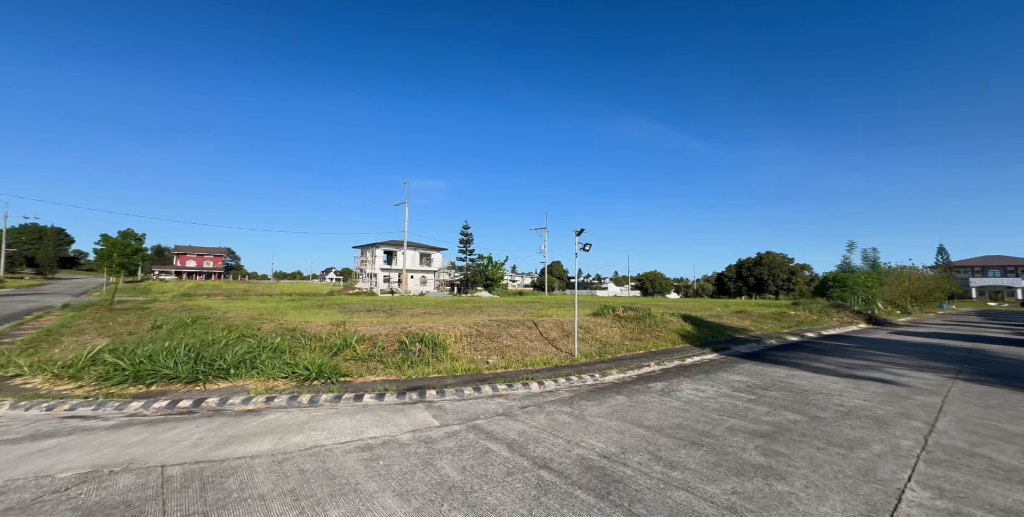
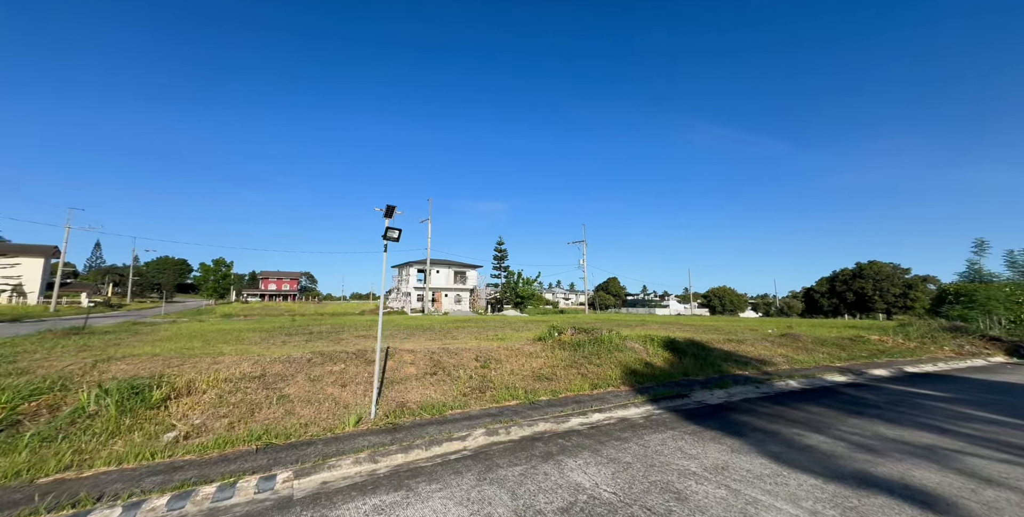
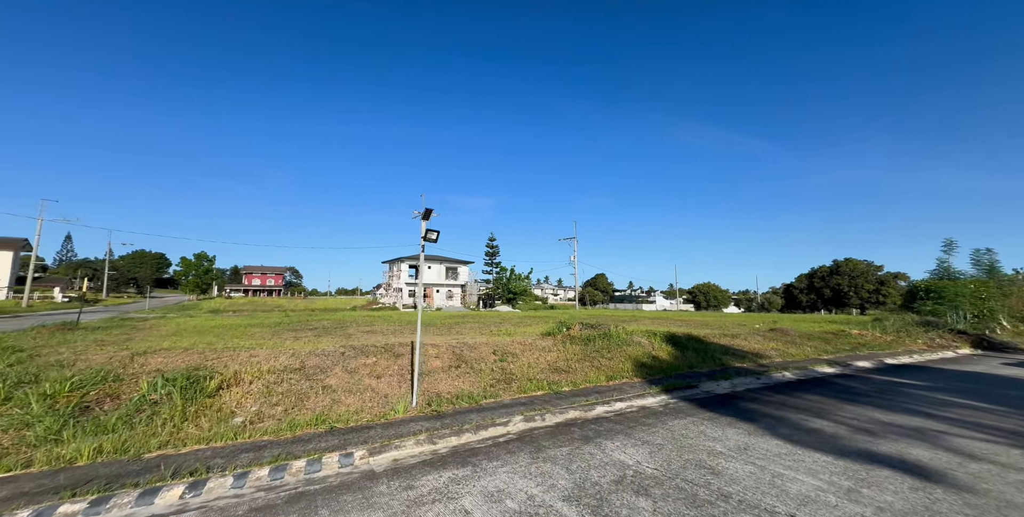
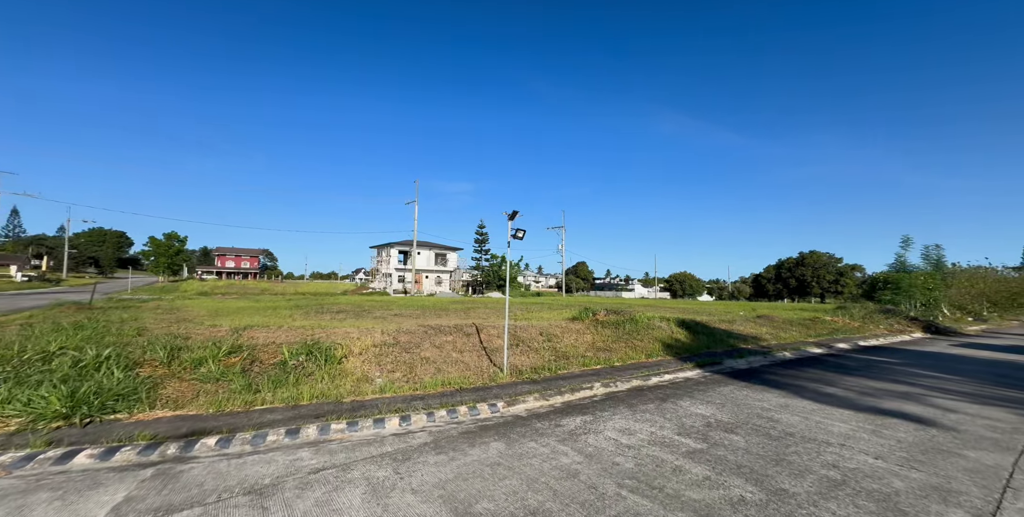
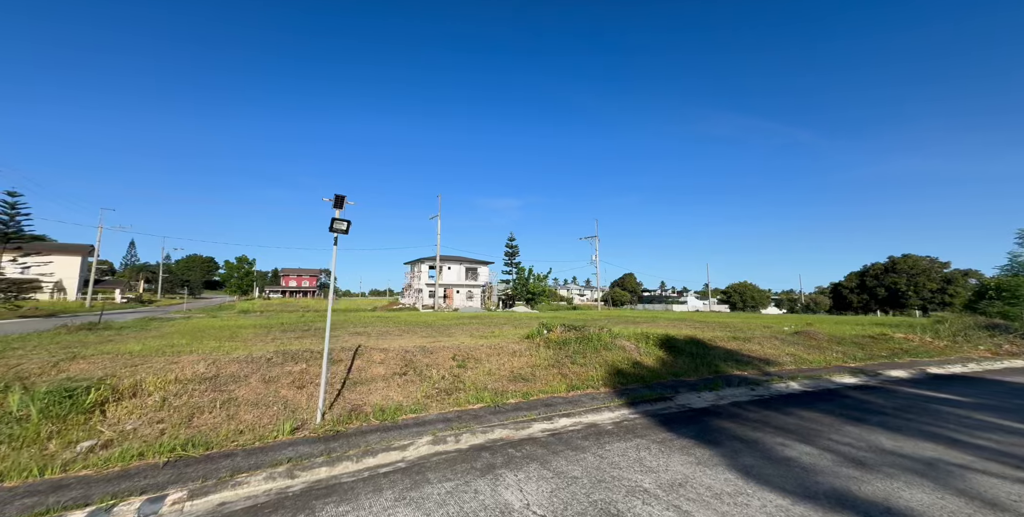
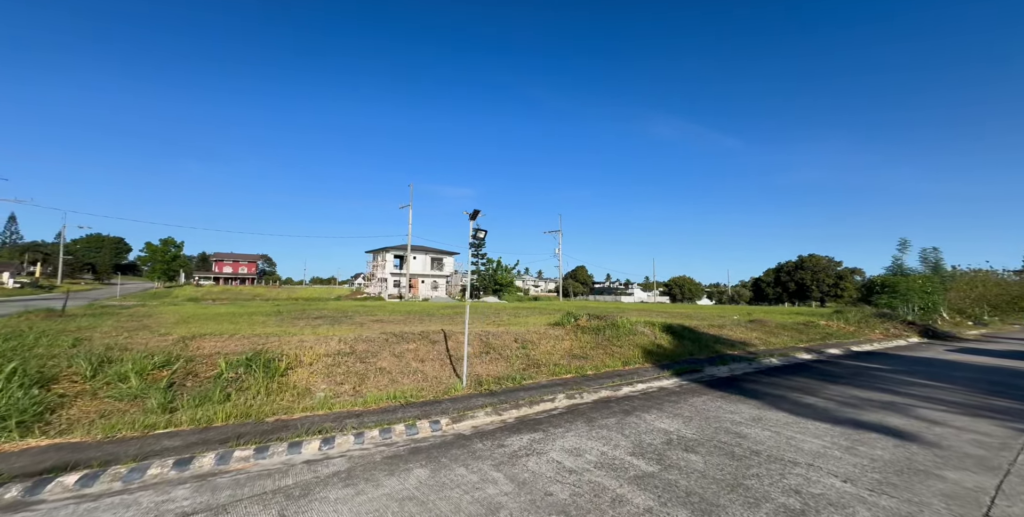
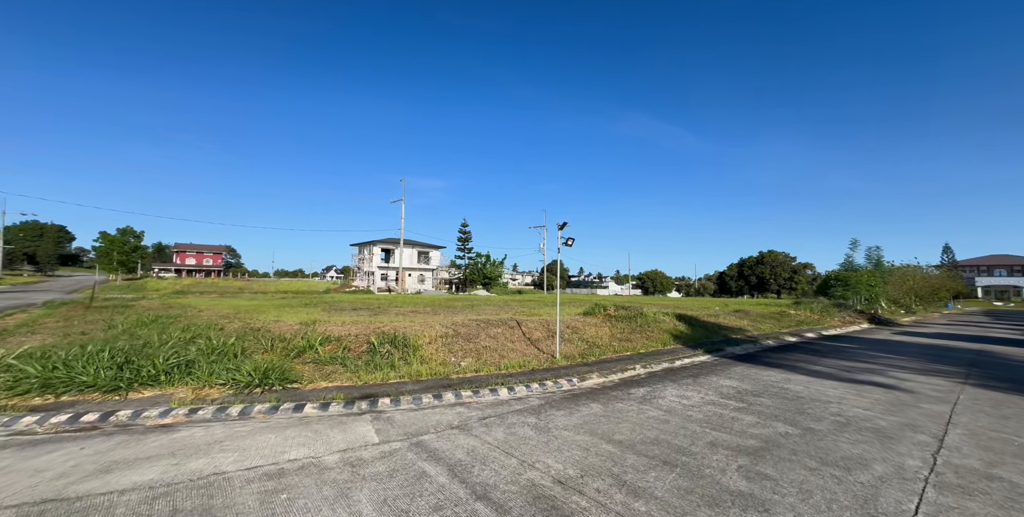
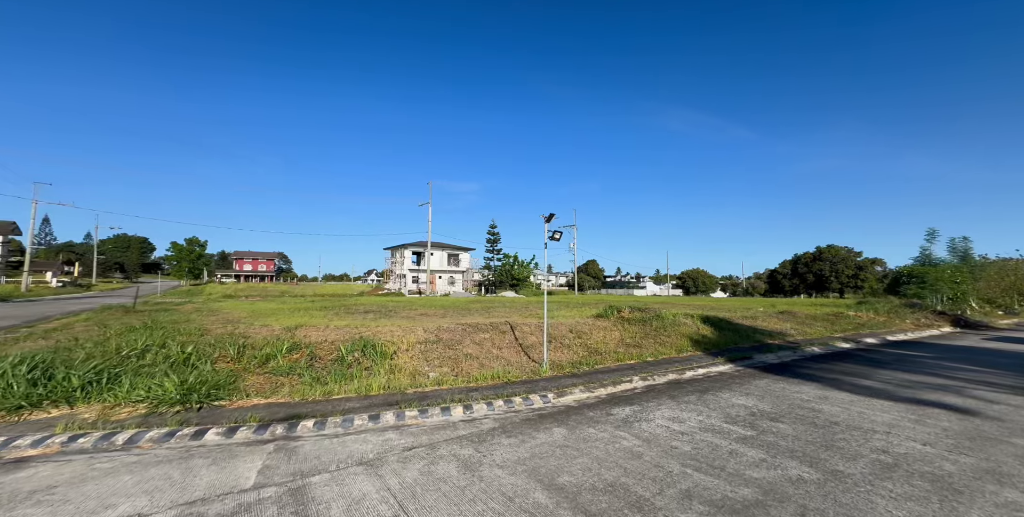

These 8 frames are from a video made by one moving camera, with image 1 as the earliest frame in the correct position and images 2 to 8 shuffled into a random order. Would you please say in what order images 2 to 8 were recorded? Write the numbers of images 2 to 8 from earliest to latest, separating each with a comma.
7, 8, 4, 6, 3, 2, 5
